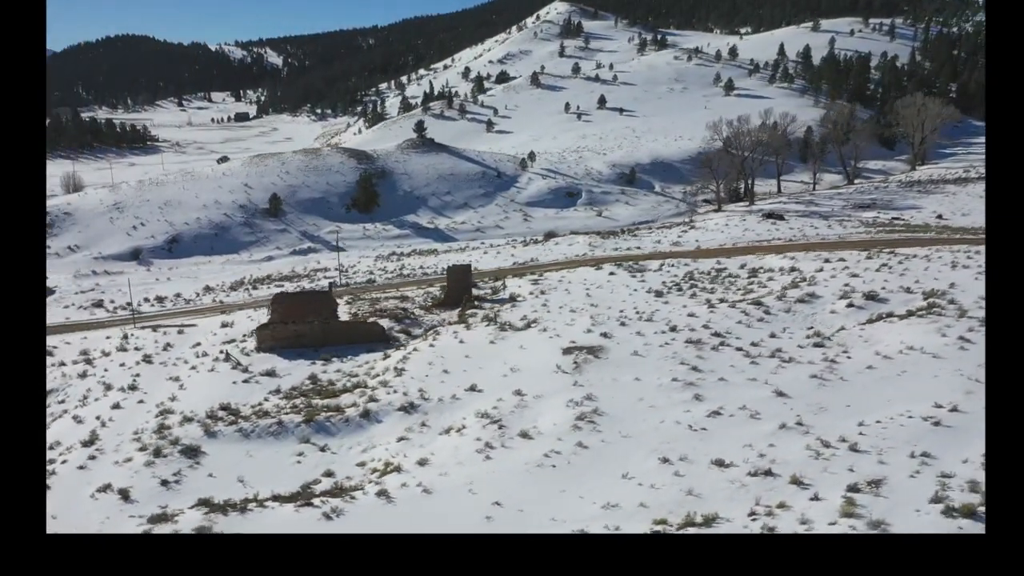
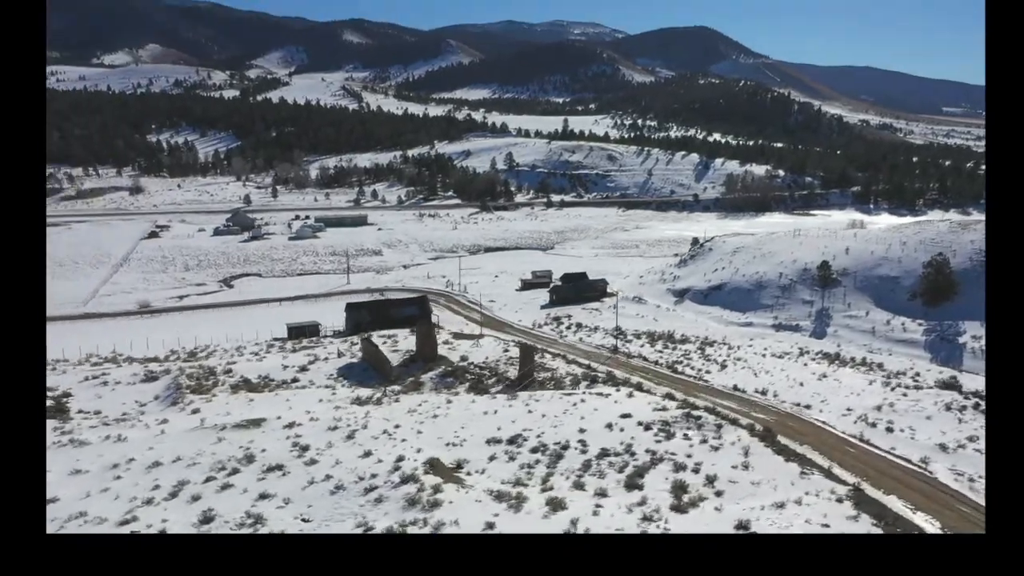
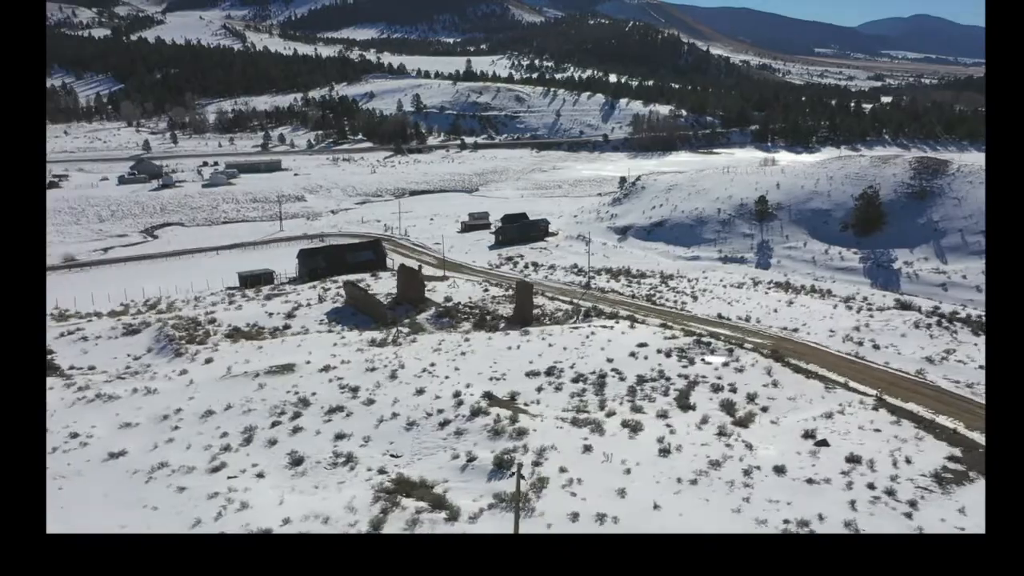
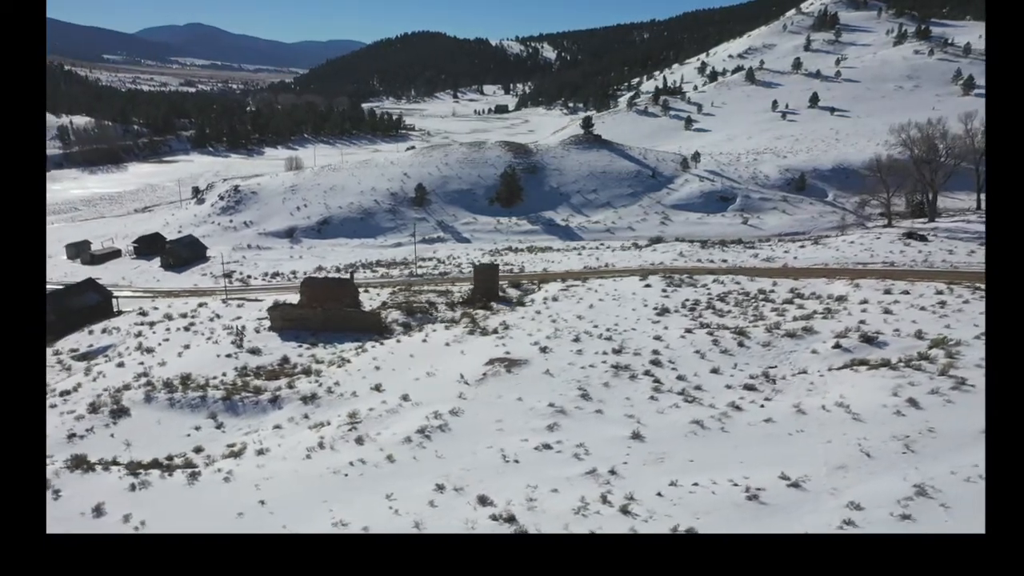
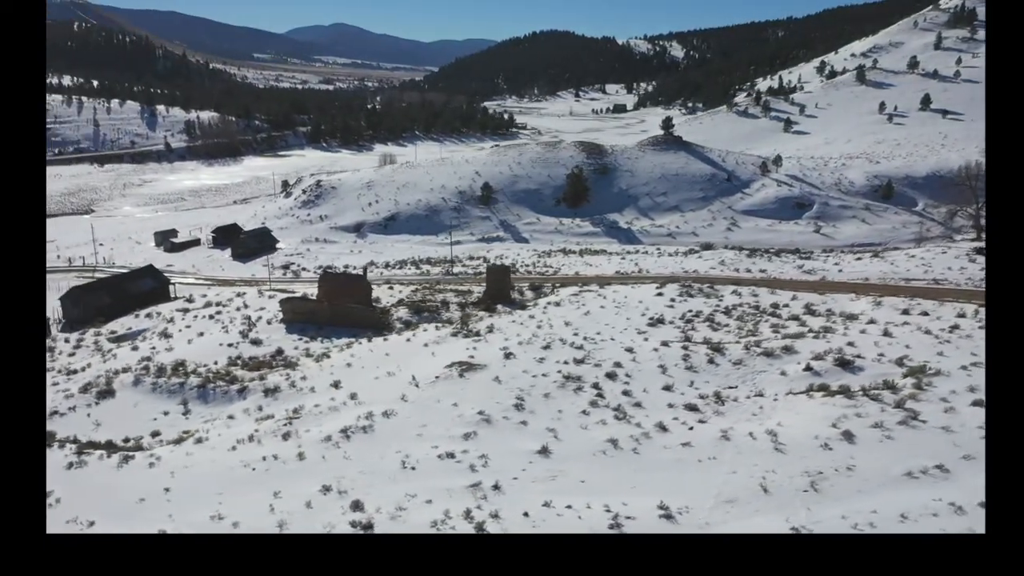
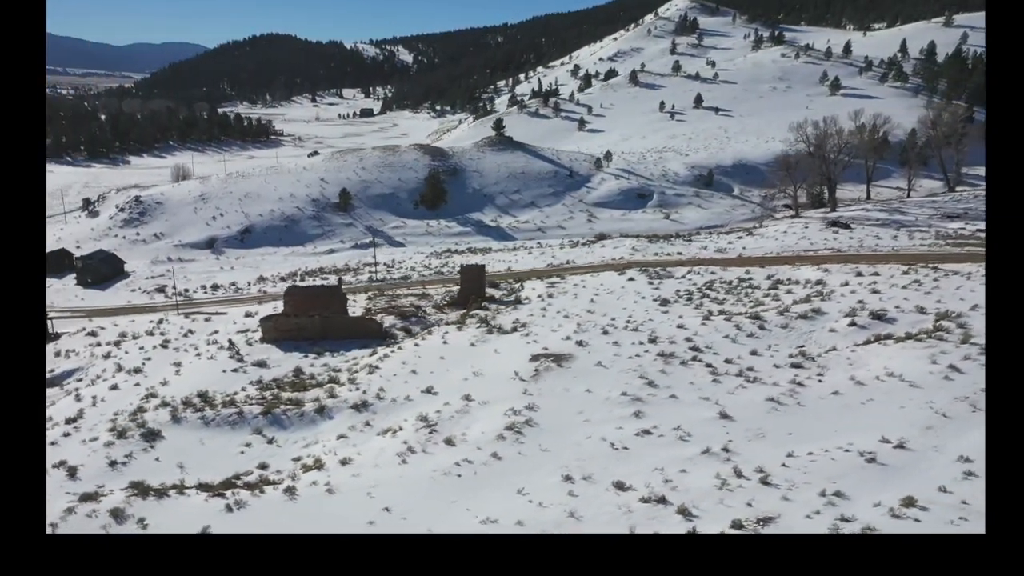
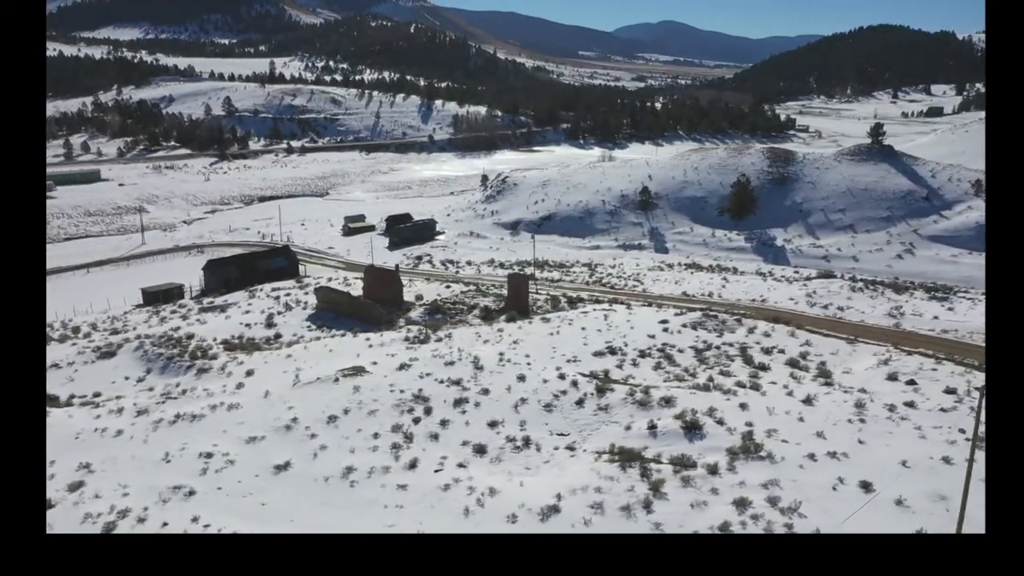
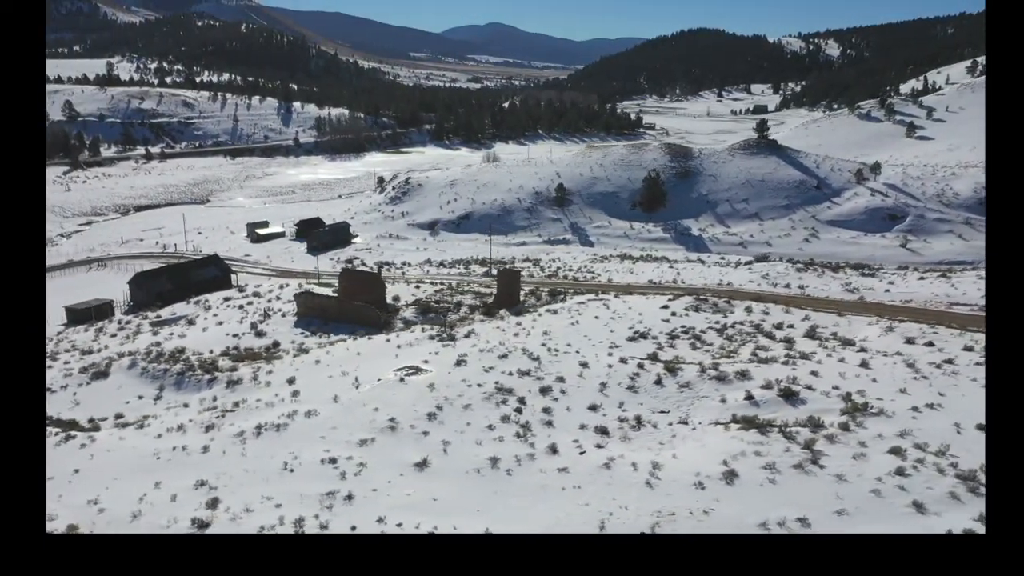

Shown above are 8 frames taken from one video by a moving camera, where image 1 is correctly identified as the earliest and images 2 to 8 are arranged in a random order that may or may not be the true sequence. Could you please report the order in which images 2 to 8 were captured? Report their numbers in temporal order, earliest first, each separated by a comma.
6, 4, 5, 8, 7, 3, 2
